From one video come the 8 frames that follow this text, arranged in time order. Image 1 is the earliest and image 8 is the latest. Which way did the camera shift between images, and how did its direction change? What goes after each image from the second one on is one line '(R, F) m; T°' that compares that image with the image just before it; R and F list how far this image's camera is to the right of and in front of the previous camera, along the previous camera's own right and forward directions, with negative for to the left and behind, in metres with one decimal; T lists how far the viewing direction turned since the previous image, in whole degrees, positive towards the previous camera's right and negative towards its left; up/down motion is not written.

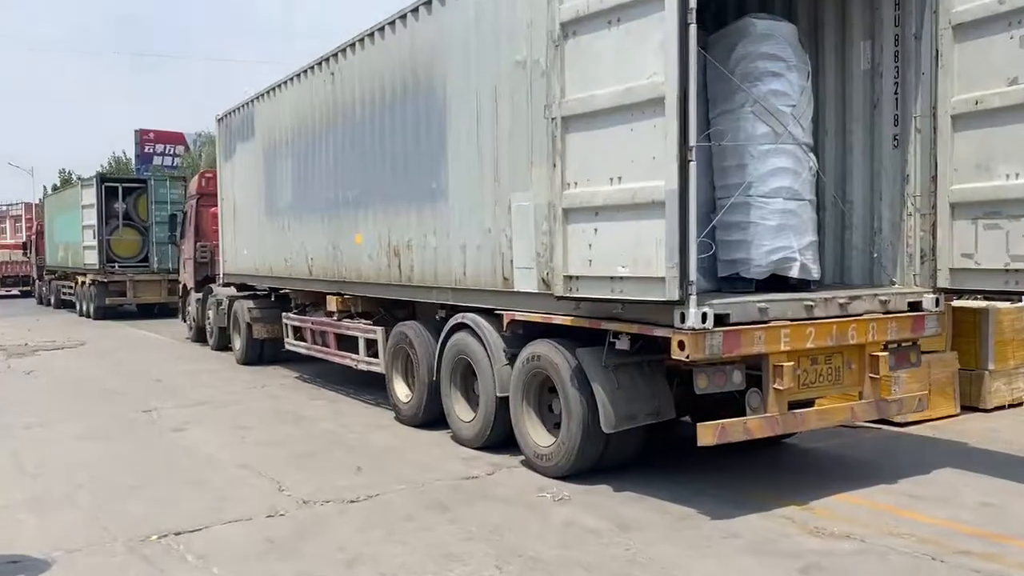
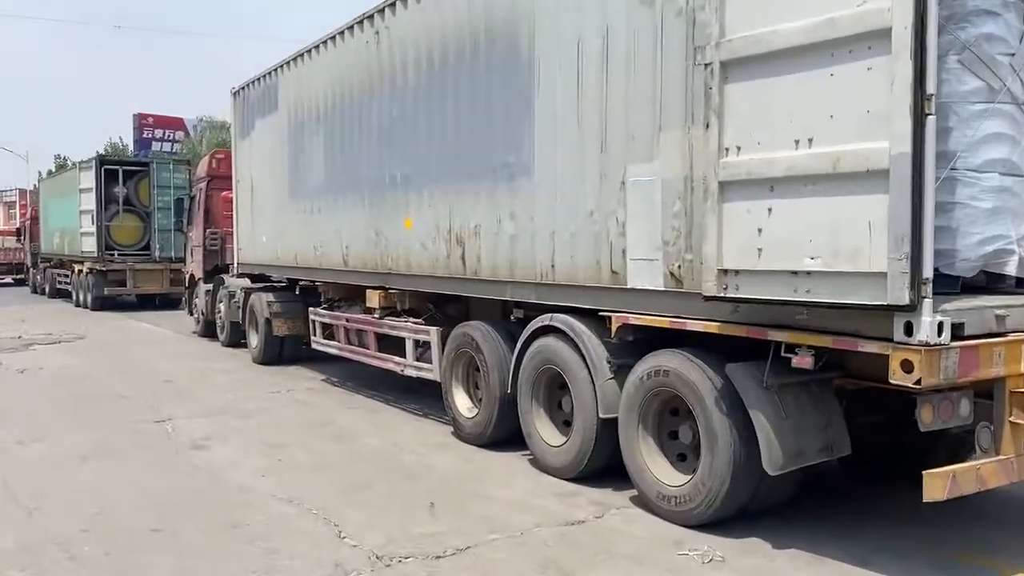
(-0.8, +1.4) m; 0°
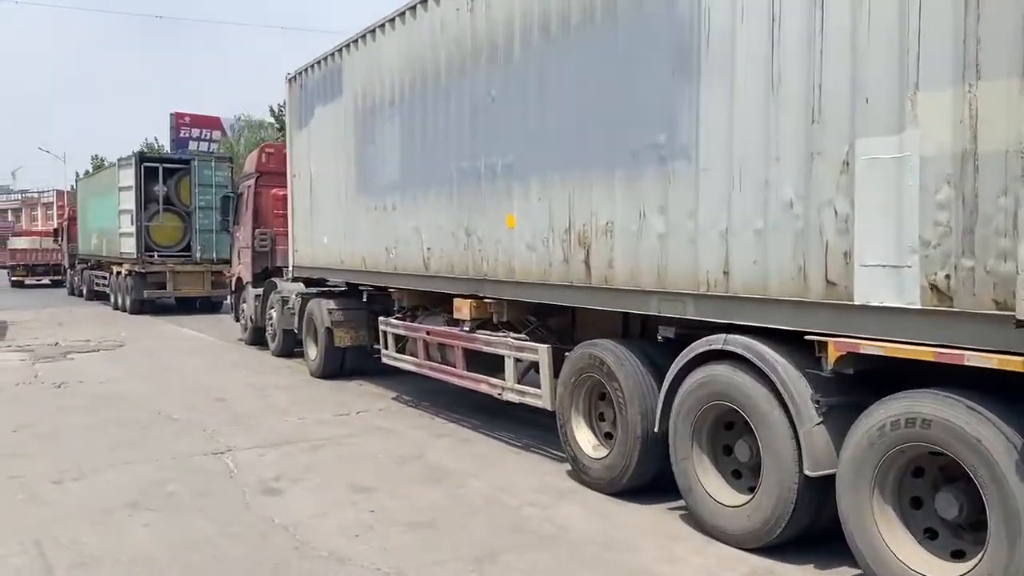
(-0.8, +1.4) m; -2°
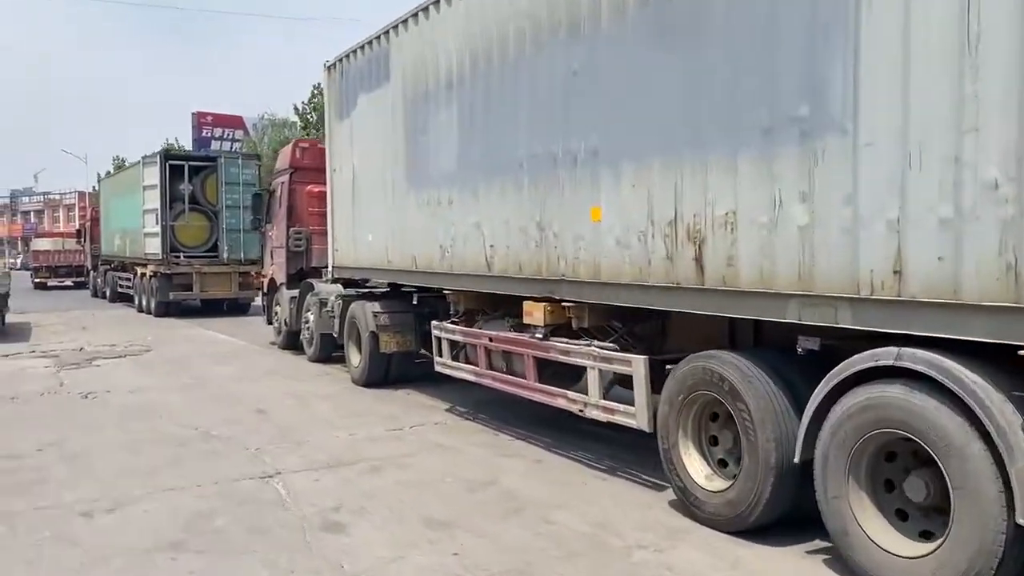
(-0.5, +0.8) m; -1°
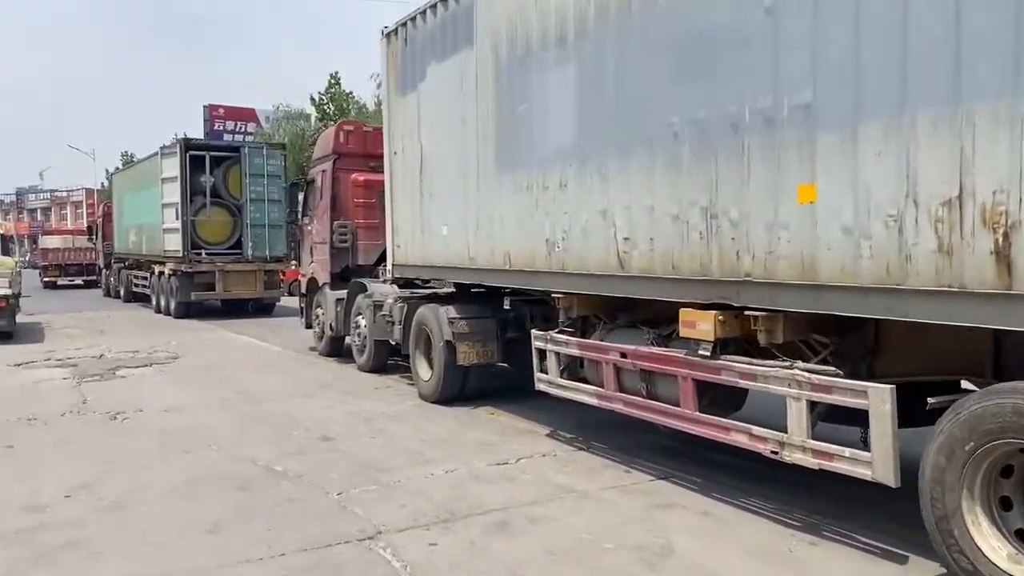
(-1.0, +1.5) m; 0°
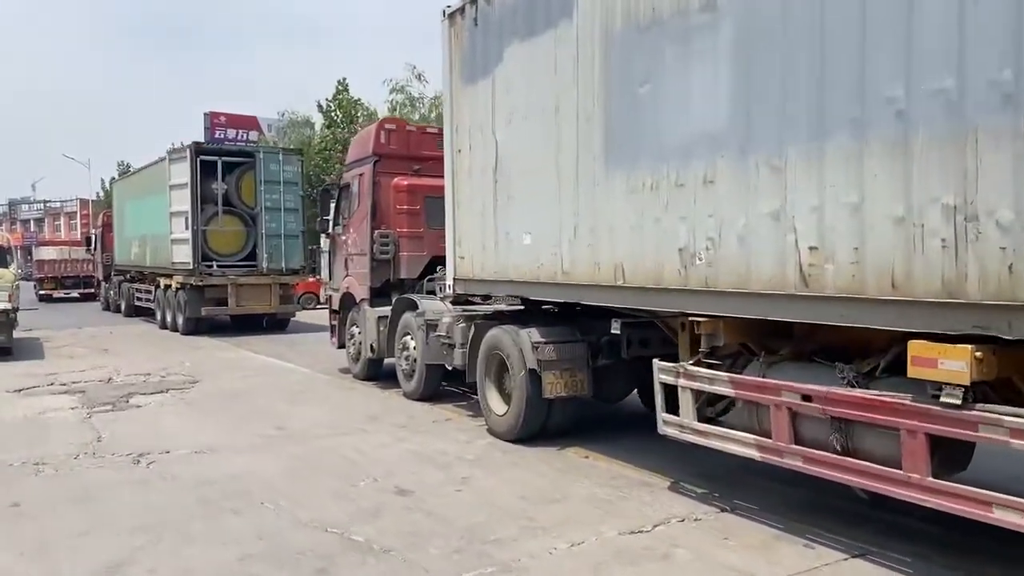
(-0.9, +1.3) m; 0°
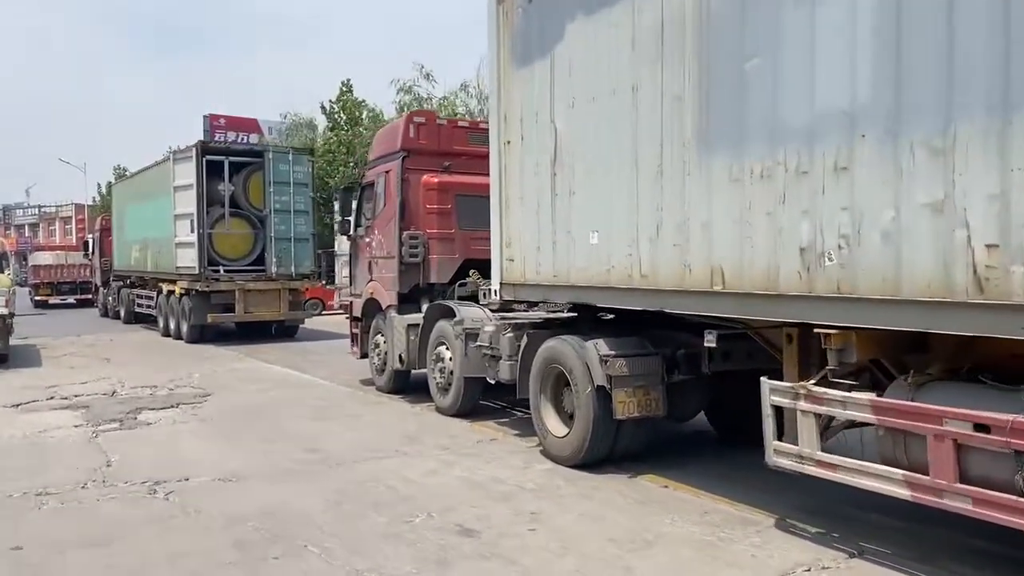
(-0.5, +0.9) m; 0°
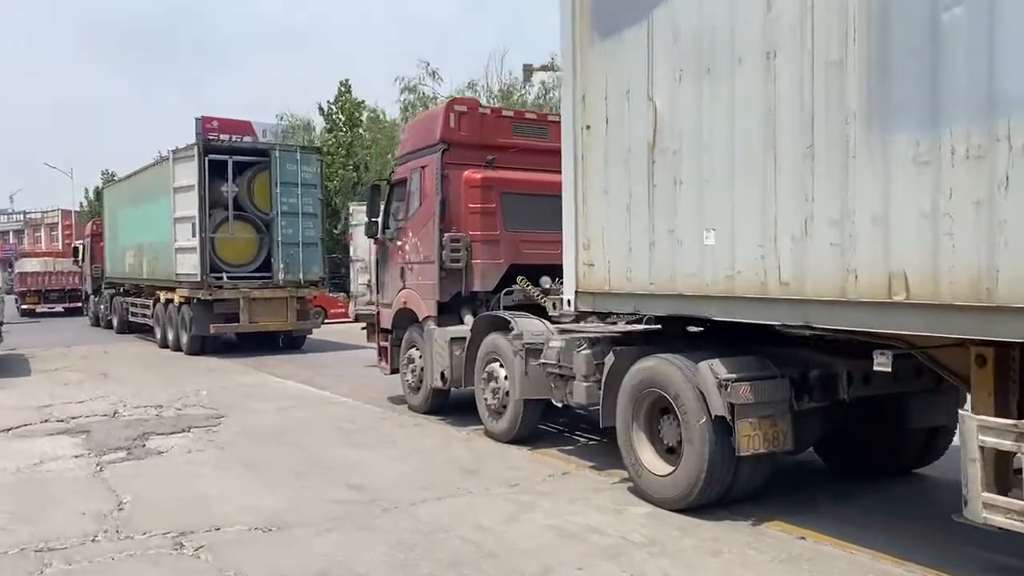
(-0.7, +1.1) m; +1°
